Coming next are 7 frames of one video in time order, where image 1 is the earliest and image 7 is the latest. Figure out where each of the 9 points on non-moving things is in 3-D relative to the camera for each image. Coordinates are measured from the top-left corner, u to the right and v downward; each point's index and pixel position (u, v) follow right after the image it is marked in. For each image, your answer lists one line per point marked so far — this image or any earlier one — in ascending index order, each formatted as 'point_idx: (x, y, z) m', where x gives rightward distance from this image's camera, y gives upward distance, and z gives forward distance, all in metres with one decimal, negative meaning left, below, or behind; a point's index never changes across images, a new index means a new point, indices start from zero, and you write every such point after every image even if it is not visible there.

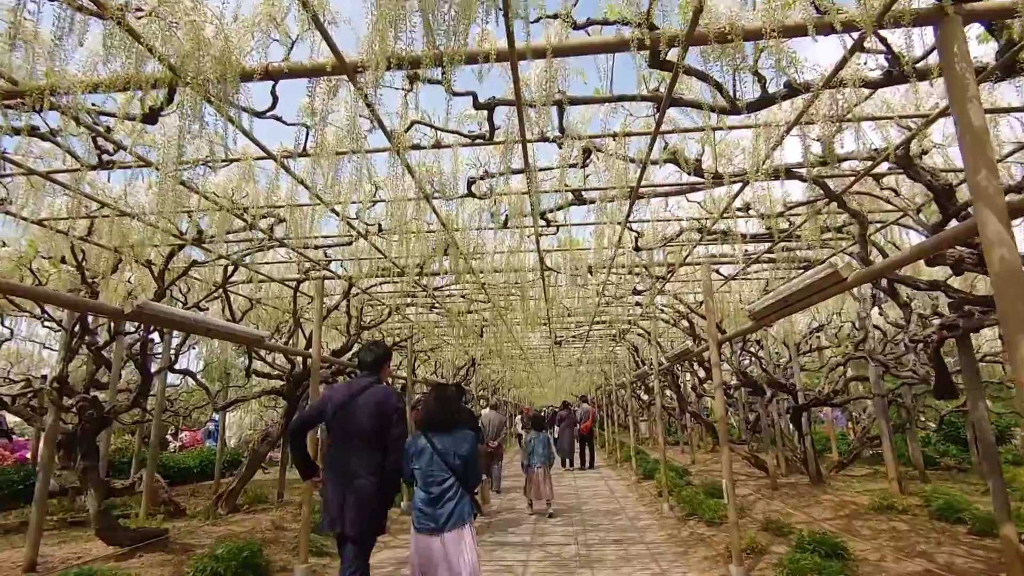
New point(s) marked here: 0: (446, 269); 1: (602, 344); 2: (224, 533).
0: (-0.6, +0.2, +5.3) m
1: (+1.9, -1.2, +11.4) m
2: (-3.1, -2.6, +5.7) m
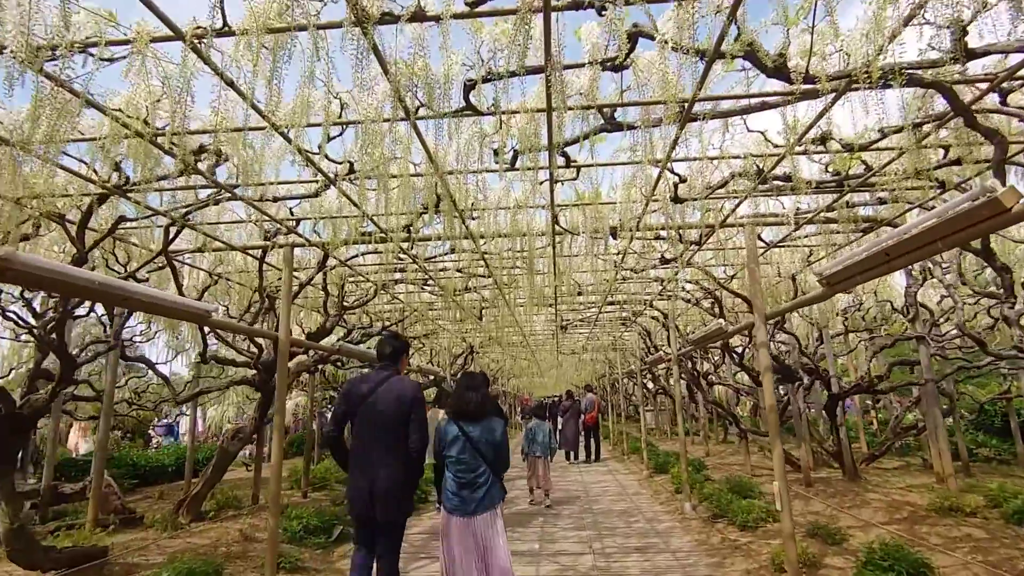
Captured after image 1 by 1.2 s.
0: (-0.6, +0.5, +4.4) m
1: (+1.9, -0.8, +10.6) m
2: (-3.0, -2.4, +4.9) m
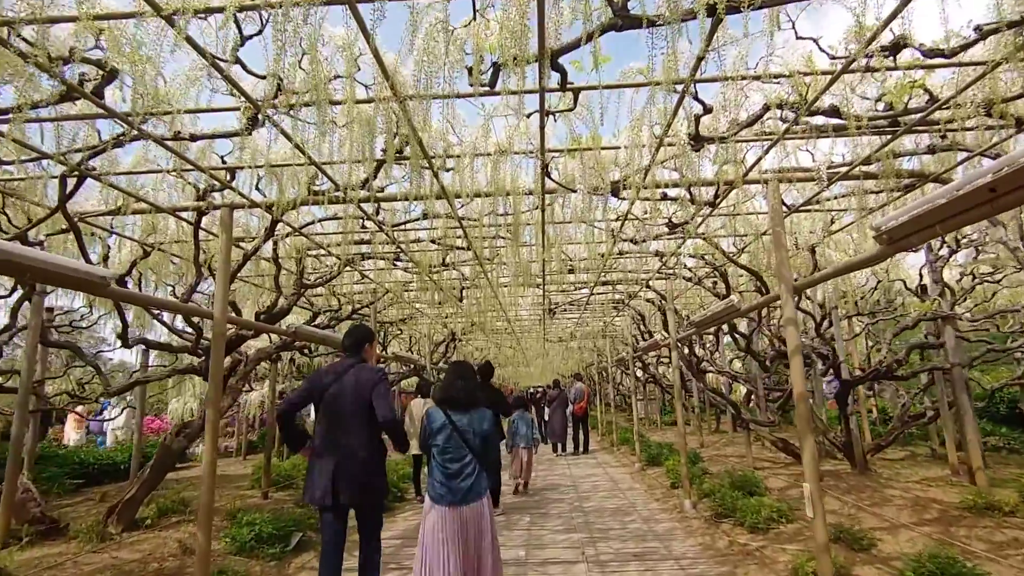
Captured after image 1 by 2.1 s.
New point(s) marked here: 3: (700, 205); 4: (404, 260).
0: (-0.7, +0.7, +3.7) m
1: (+1.7, -0.5, +9.9) m
2: (-3.2, -2.2, +4.1) m
3: (+1.4, +0.6, +3.9) m
4: (-1.1, +0.3, +5.6) m
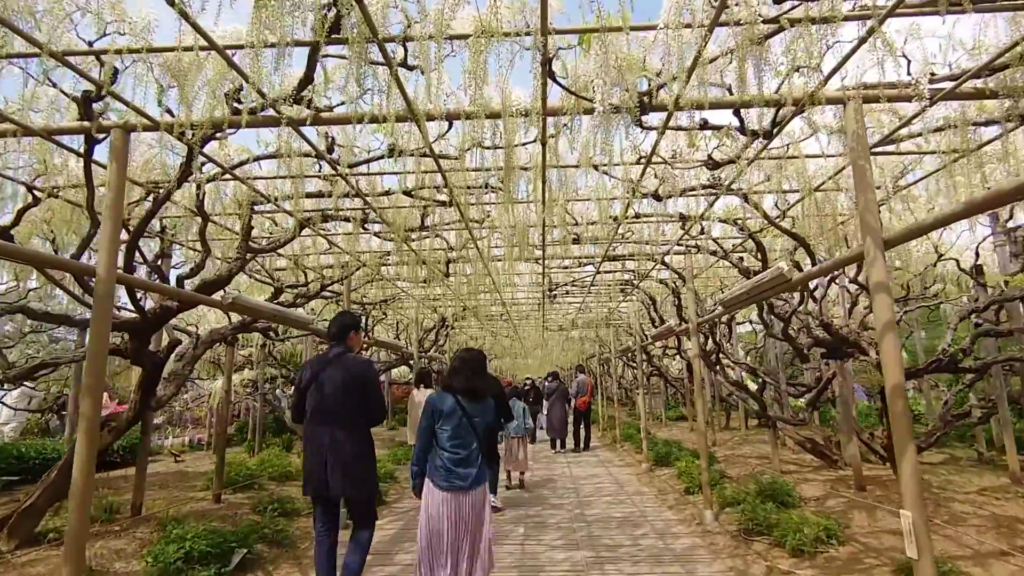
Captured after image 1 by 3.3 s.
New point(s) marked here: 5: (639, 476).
0: (-0.8, +0.9, +2.7) m
1: (+1.6, -0.2, +9.0) m
2: (-3.3, -1.9, +3.2) m
3: (+1.3, +0.8, +3.0) m
4: (-1.2, +0.6, +4.6) m
5: (+2.0, -2.9, +8.2) m
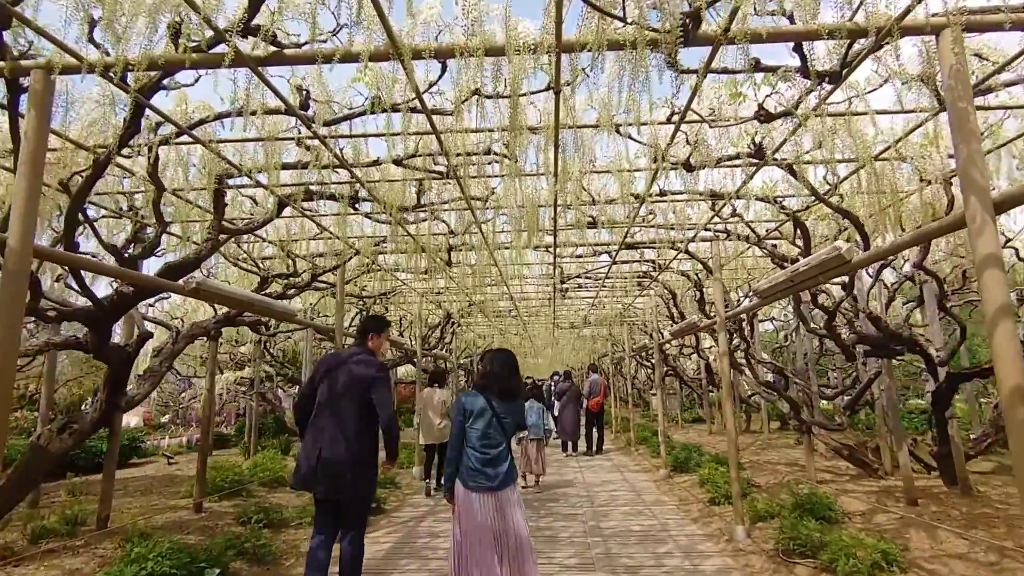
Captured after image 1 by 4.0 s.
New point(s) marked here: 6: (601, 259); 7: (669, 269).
0: (-0.7, +1.0, +2.2) m
1: (+1.7, -0.1, +8.4) m
2: (-3.2, -1.8, +2.7) m
3: (+1.4, +0.9, +2.4) m
4: (-1.1, +0.7, +4.1) m
5: (+2.1, -2.8, +7.7) m
6: (+1.1, +0.3, +6.3) m
7: (+1.9, +0.2, +6.6) m
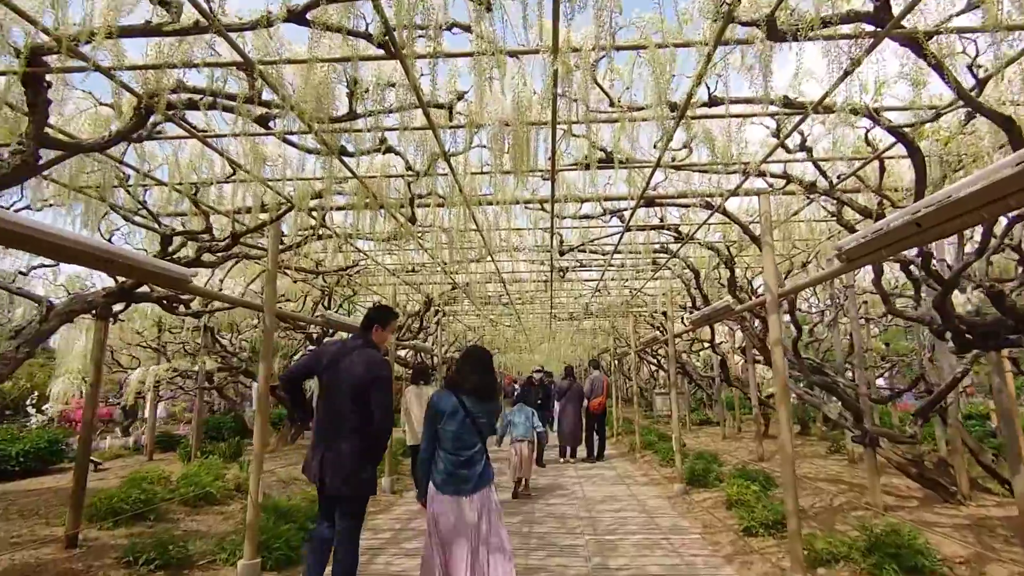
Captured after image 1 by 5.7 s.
0: (-0.9, +1.3, +0.9) m
1: (+1.6, +0.2, +7.1) m
2: (-3.4, -1.5, +1.4) m
3: (+1.3, +1.2, +1.1) m
4: (-1.2, +0.9, +2.8) m
5: (+1.9, -2.6, +6.4) m
6: (+0.9, +0.6, +5.0) m
7: (+1.8, +0.5, +5.3) m
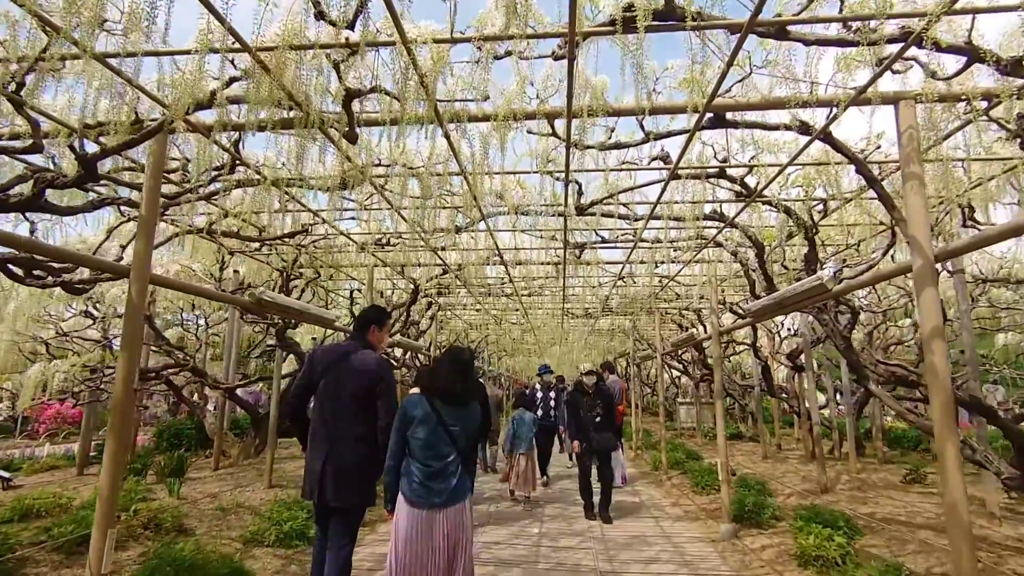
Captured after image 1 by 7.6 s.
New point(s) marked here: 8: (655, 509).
0: (-0.9, +1.5, -0.5) m
1: (+1.6, +0.4, +5.6) m
2: (-3.5, -1.2, 0.0) m
3: (+1.2, +1.4, -0.4) m
4: (-1.3, +1.2, +1.4) m
5: (+1.9, -2.4, +4.9) m
6: (+0.9, +0.8, +3.6) m
7: (+1.8, +0.7, +3.8) m
8: (+1.8, -2.7, +6.5) m
